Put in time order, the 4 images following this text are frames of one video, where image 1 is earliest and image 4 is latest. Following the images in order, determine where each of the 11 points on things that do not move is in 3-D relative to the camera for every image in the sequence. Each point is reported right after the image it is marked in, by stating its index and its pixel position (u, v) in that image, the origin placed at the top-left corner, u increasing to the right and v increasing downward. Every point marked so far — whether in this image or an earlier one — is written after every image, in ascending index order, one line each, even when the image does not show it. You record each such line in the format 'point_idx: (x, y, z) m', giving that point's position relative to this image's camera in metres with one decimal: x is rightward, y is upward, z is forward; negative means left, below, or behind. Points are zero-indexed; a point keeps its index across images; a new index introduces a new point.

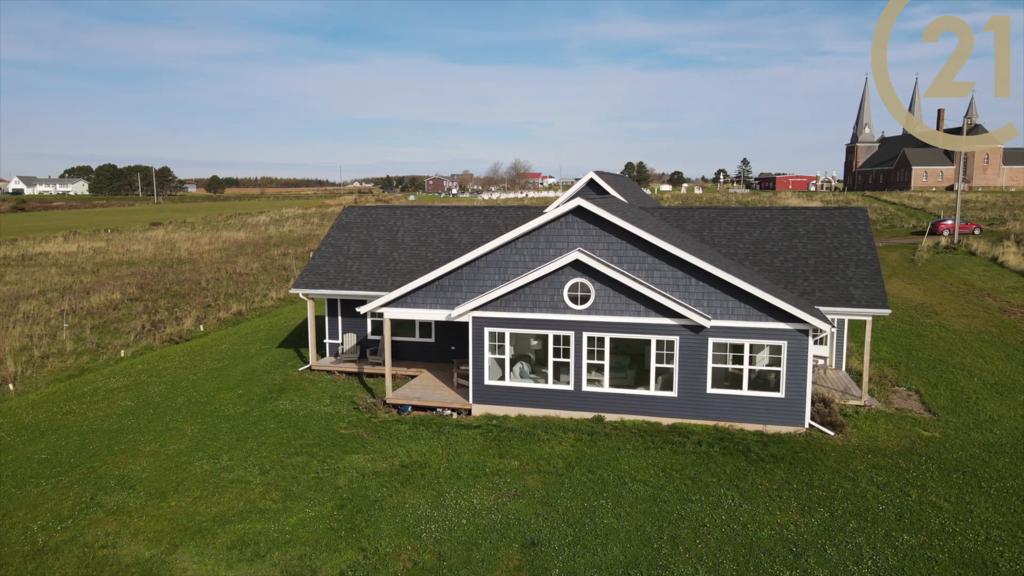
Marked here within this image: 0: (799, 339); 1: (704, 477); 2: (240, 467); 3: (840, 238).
0: (+5.7, -1.0, +13.4) m
1: (+3.3, -3.3, +11.6) m
2: (-5.3, -3.5, +13.0) m
3: (+8.4, +1.3, +17.2) m
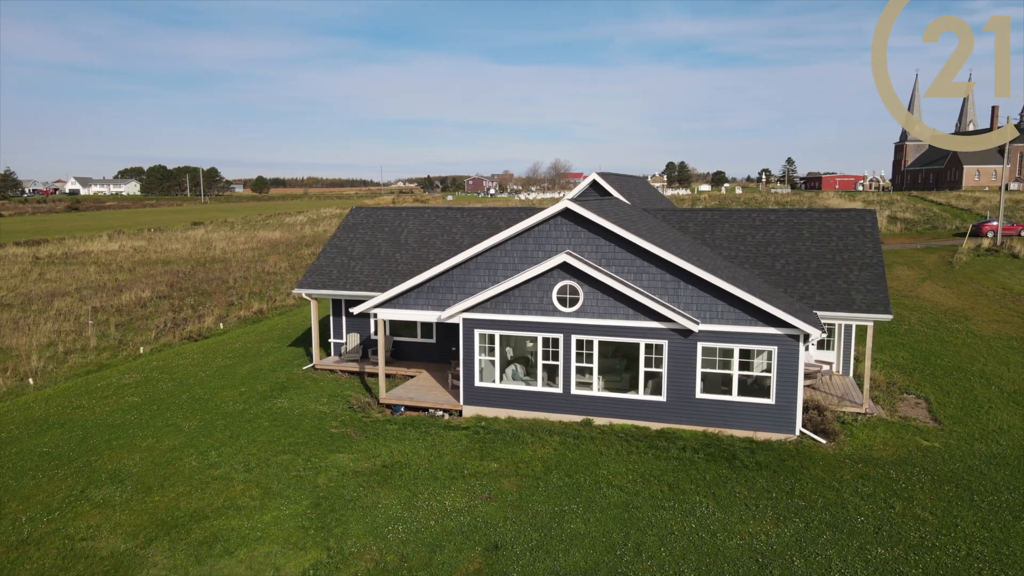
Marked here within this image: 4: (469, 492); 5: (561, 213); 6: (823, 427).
0: (+5.4, -1.1, +13.1) m
1: (+2.9, -3.3, +11.4) m
2: (-5.6, -3.5, +13.2) m
3: (+8.3, +1.2, +16.8) m
4: (-0.7, -3.5, +11.4) m
5: (+1.0, +1.6, +14.4) m
6: (+6.2, -2.8, +13.4) m
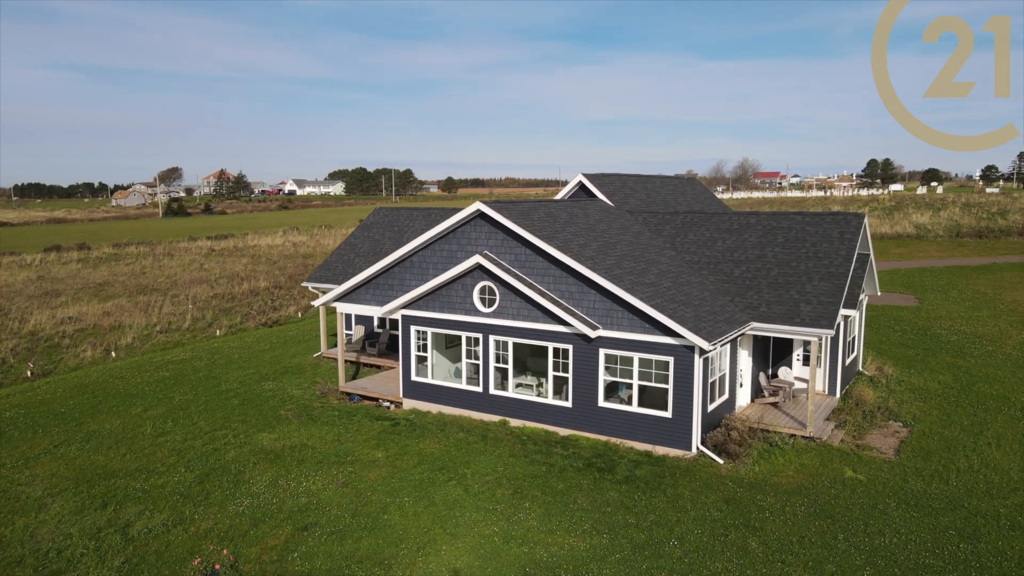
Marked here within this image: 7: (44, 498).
0: (+3.2, -1.3, +12.4) m
1: (+0.3, -3.4, +11.3) m
2: (-7.6, -3.3, +15.0) m
3: (+7.0, +0.9, +15.3) m
4: (-3.2, -3.4, +12.1) m
5: (-0.7, +1.6, +14.6) m
6: (+4.0, -2.9, +12.5) m
7: (-8.3, -3.7, +11.9) m
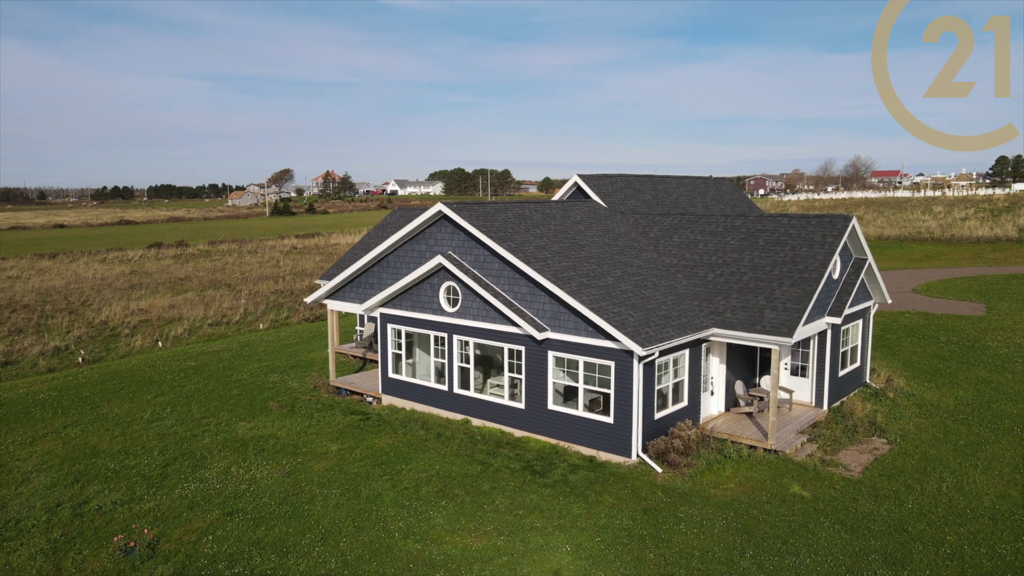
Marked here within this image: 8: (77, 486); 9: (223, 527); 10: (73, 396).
0: (+2.1, -1.3, +12.1) m
1: (-1.0, -3.4, +11.4) m
2: (-8.3, -3.2, +16.1) m
3: (+6.2, +0.8, +14.6) m
4: (-4.4, -3.4, +12.7) m
5: (-1.4, +1.6, +14.9) m
6: (+2.9, -3.0, +12.2) m
7: (-9.4, -3.6, +13.1) m
8: (-7.9, -3.6, +12.3) m
9: (-4.5, -3.7, +10.4) m
10: (-12.5, -3.1, +19.1) m
